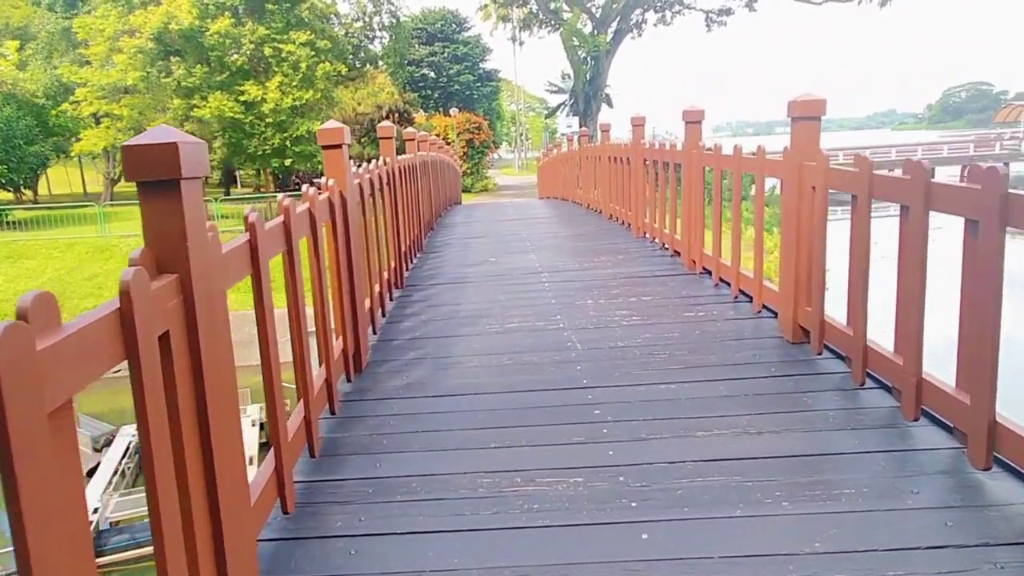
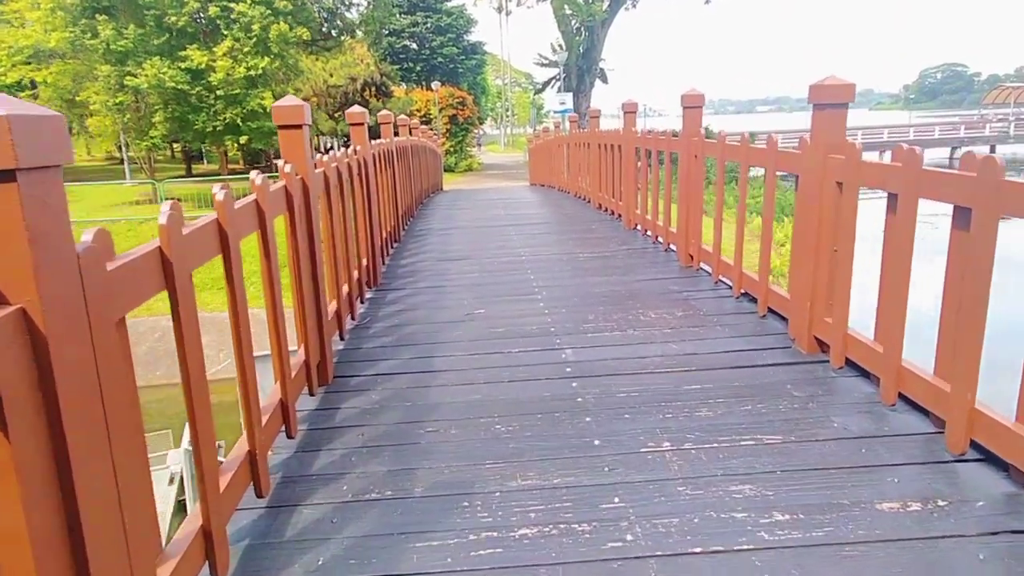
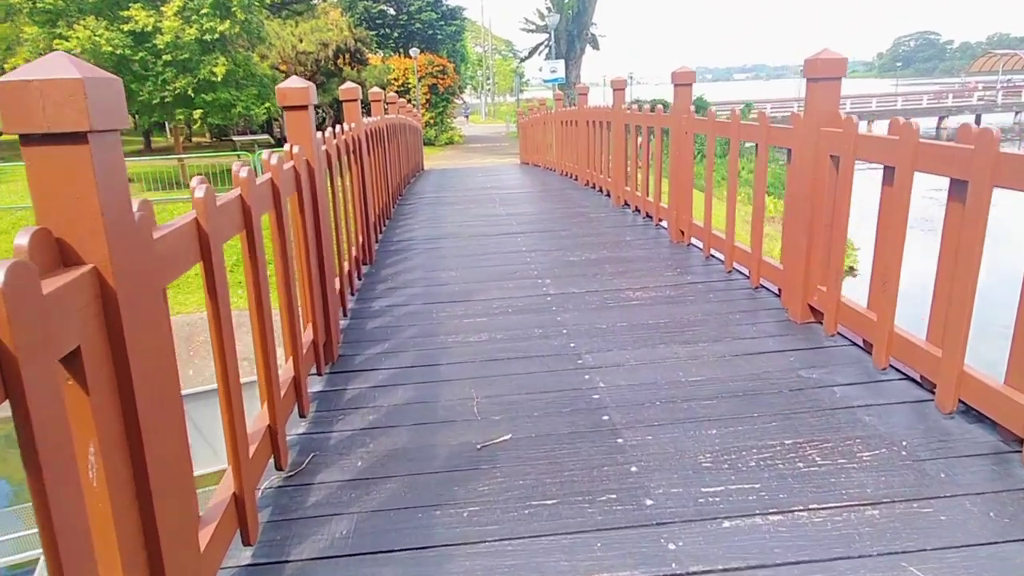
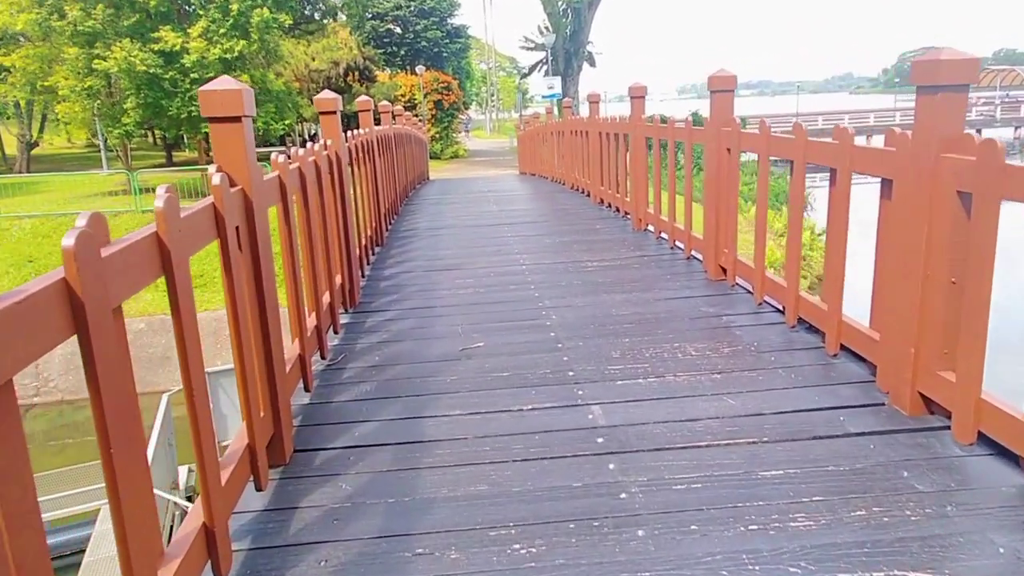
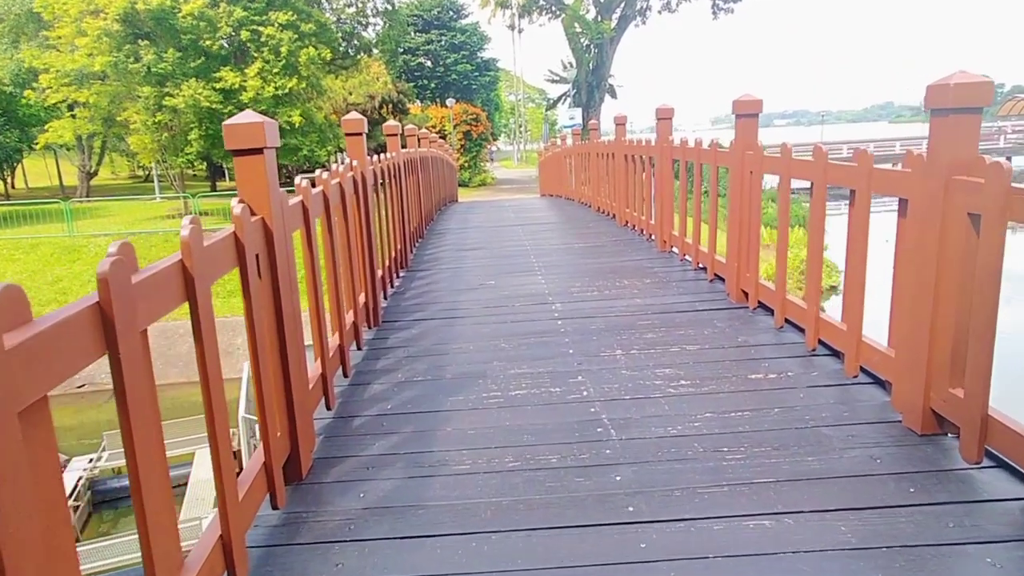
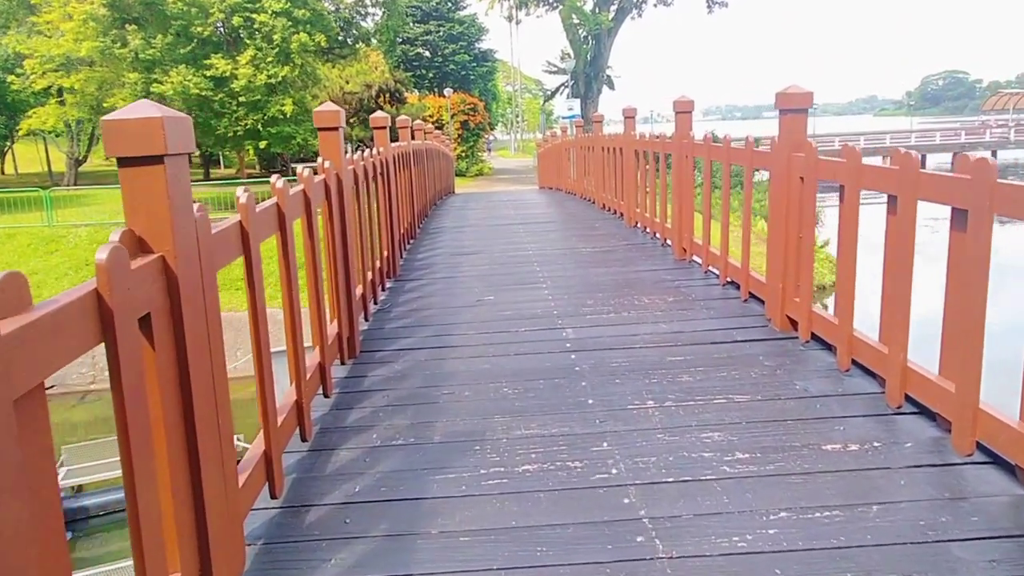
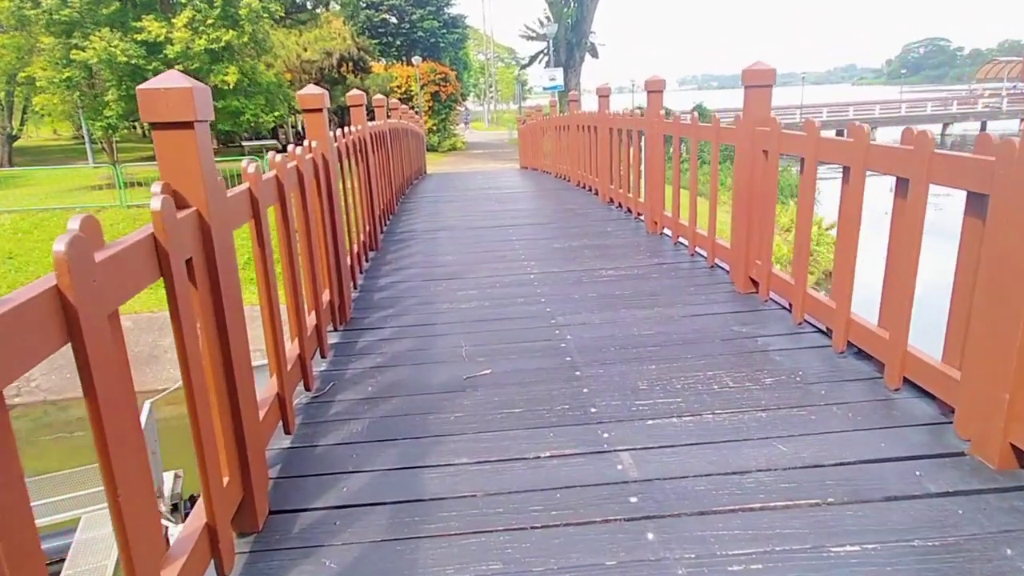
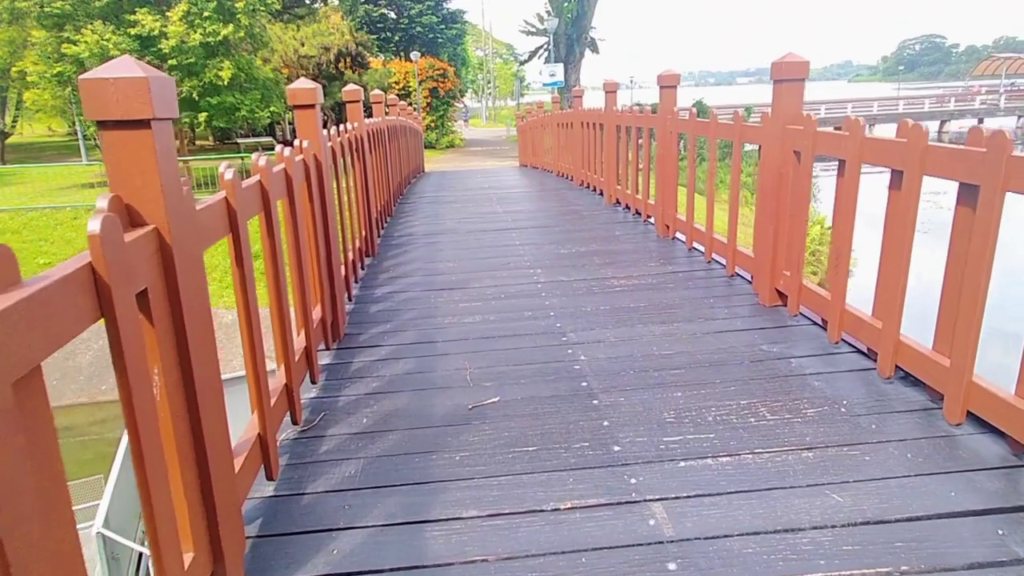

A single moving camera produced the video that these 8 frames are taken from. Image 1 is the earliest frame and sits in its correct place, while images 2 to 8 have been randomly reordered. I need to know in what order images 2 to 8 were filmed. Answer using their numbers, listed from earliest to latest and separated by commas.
5, 6, 2, 4, 7, 8, 3
